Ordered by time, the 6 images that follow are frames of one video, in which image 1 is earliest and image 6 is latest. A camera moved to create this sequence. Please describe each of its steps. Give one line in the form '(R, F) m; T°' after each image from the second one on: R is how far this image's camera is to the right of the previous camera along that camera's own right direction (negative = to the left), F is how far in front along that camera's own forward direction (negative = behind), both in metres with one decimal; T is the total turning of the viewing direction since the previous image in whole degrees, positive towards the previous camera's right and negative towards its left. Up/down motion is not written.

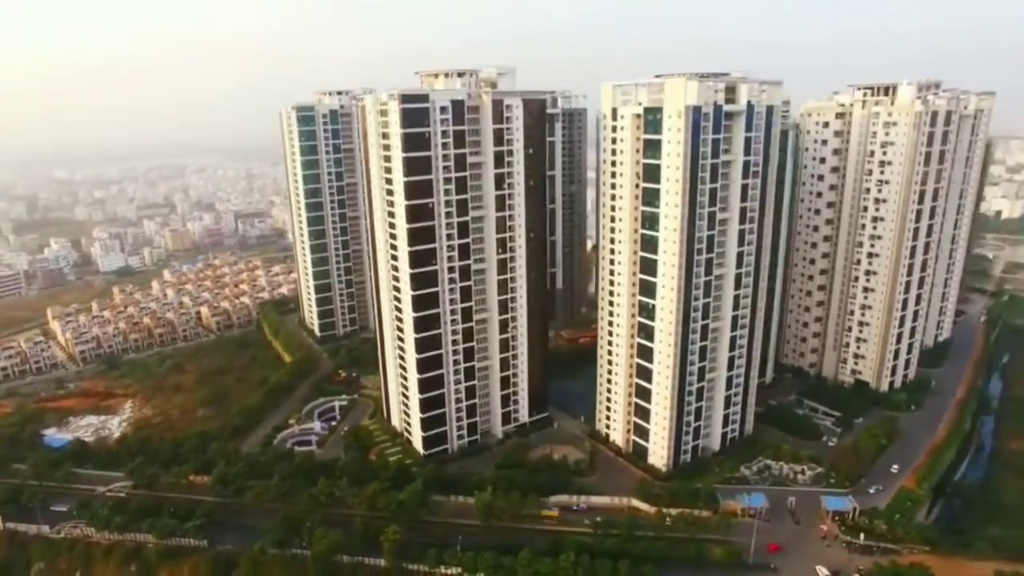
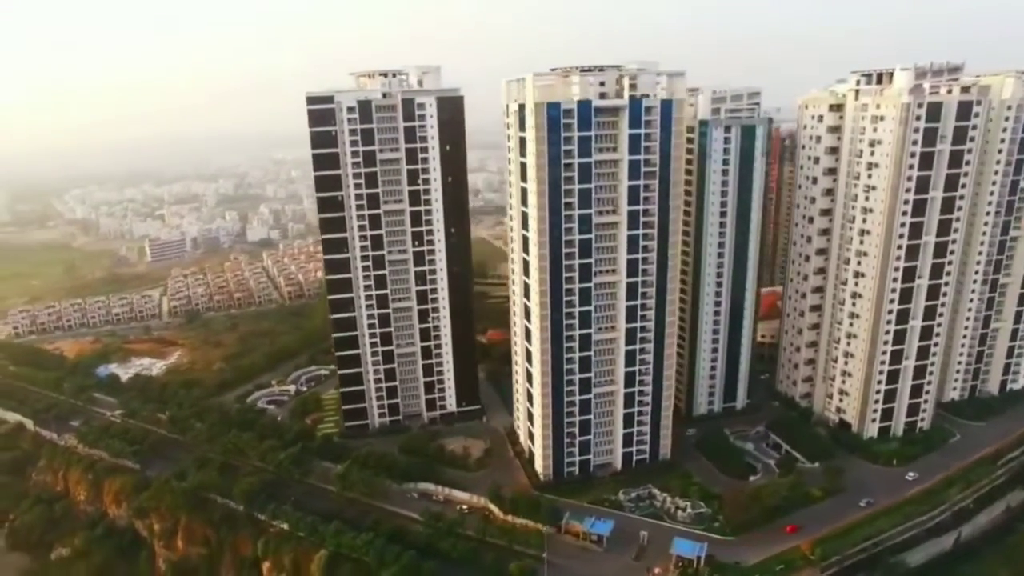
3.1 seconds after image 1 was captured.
(+24.2, +3.0) m; -18°
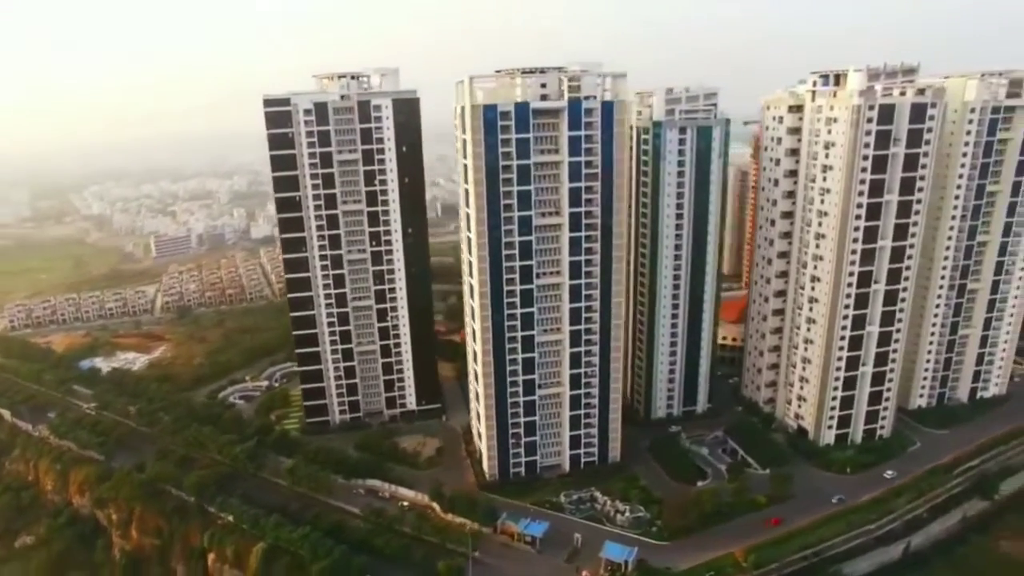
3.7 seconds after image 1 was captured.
(+6.0, -0.2) m; -2°
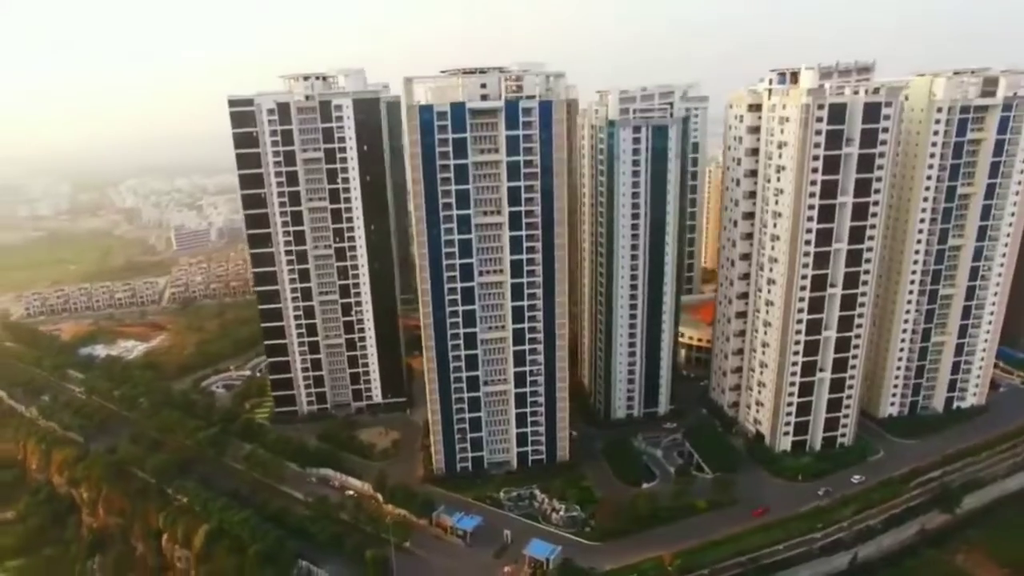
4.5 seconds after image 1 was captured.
(+7.3, -0.3) m; -3°
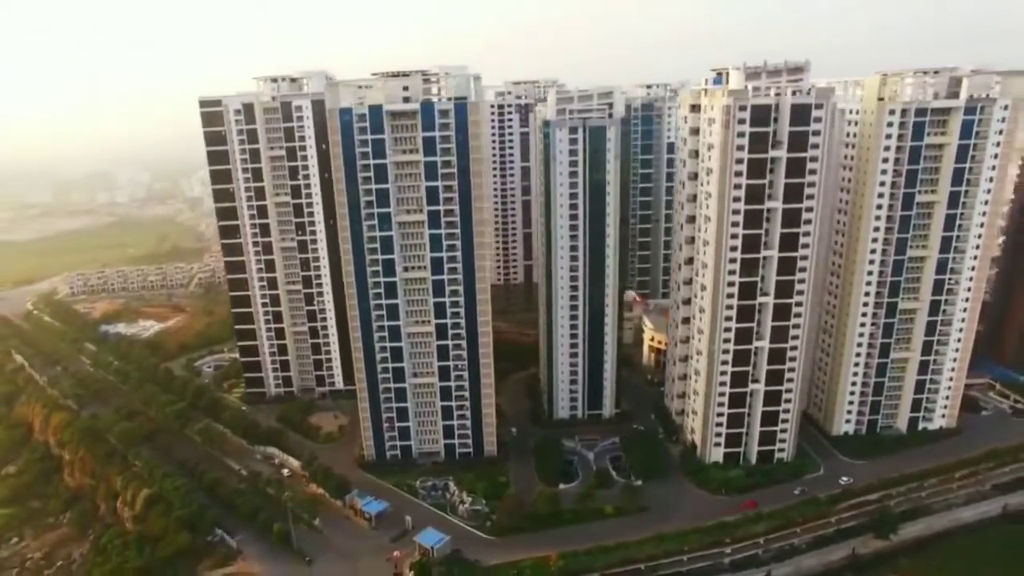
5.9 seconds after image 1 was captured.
(+11.8, -0.3) m; -7°
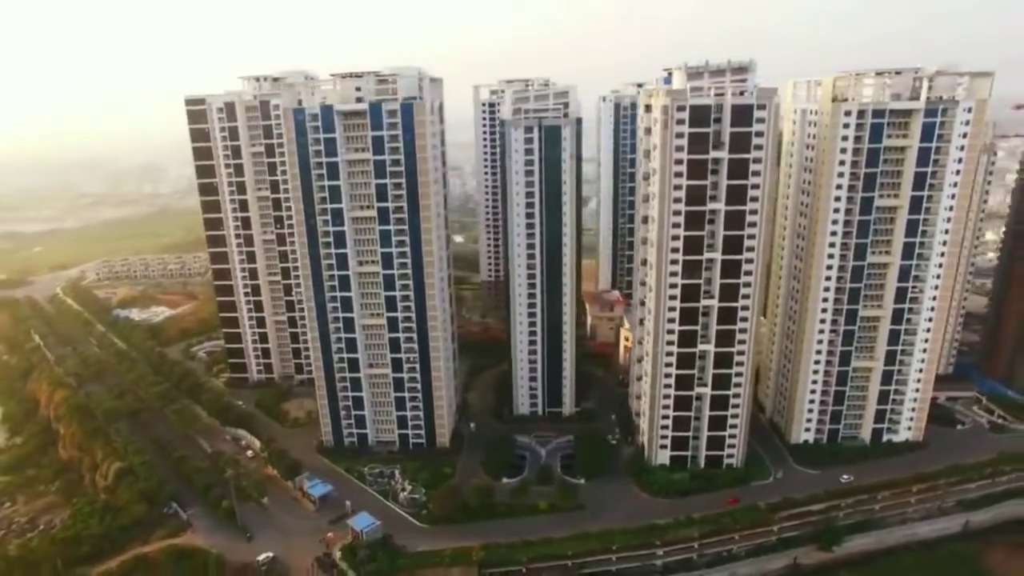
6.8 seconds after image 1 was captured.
(+7.9, -0.6) m; -4°
